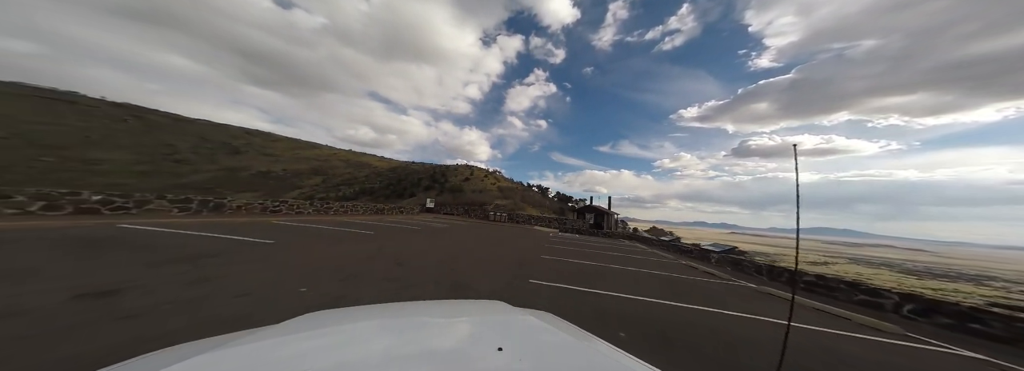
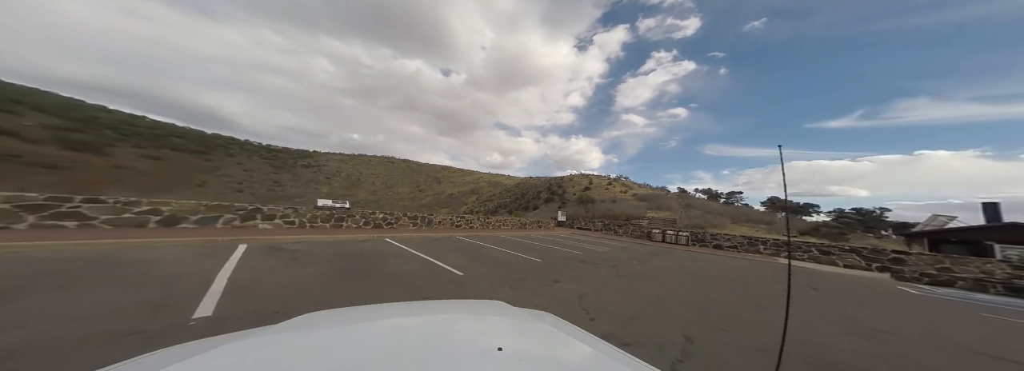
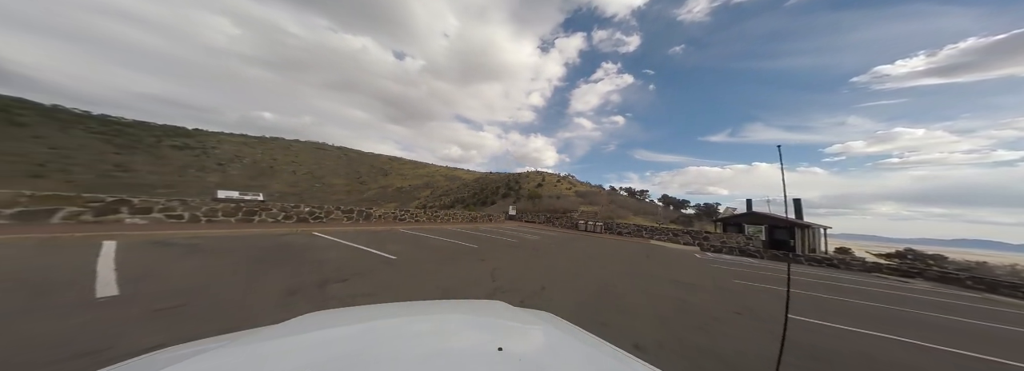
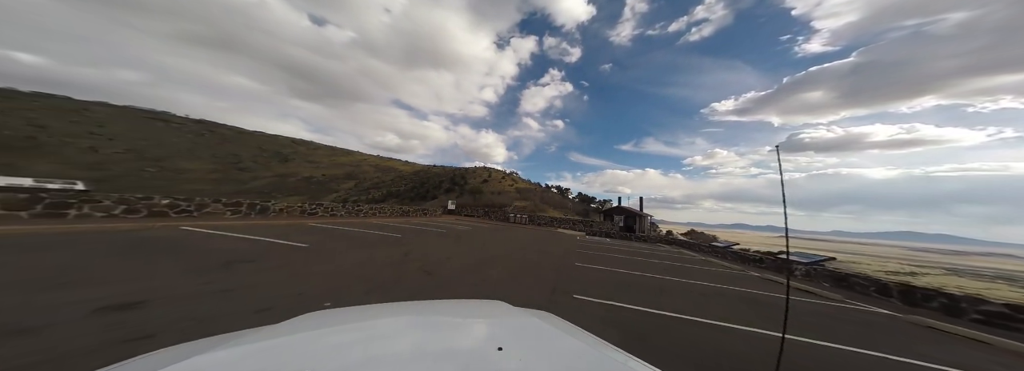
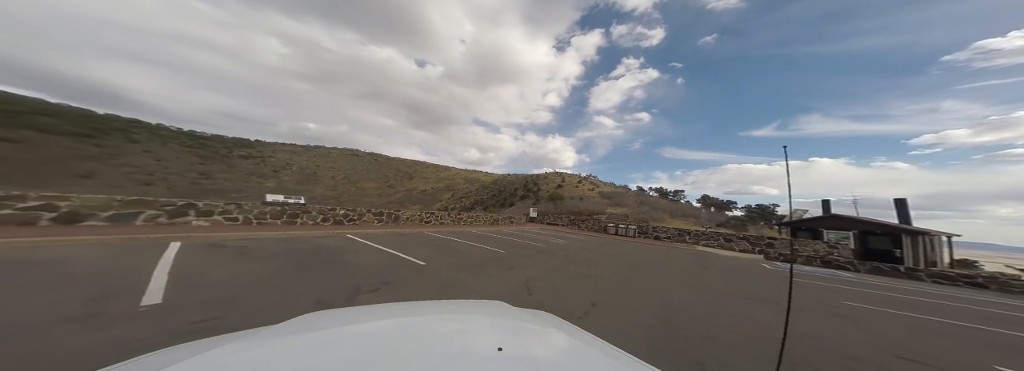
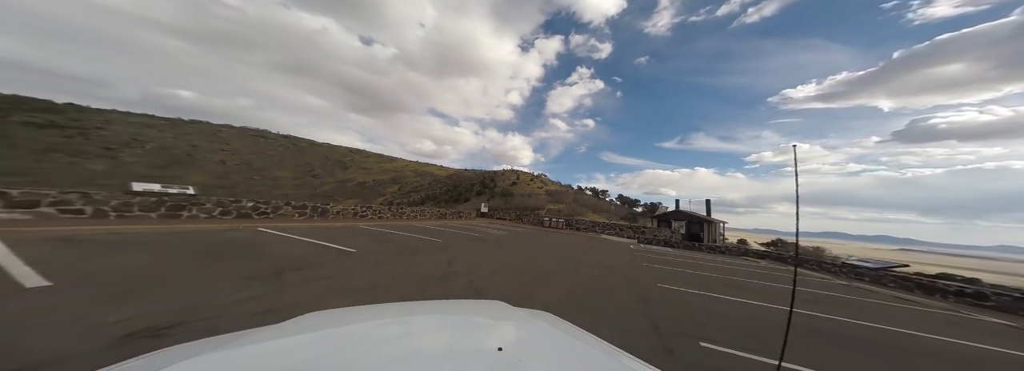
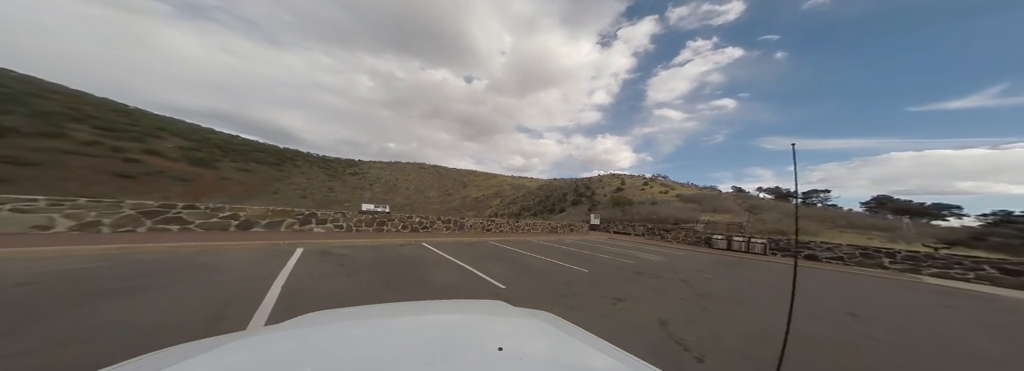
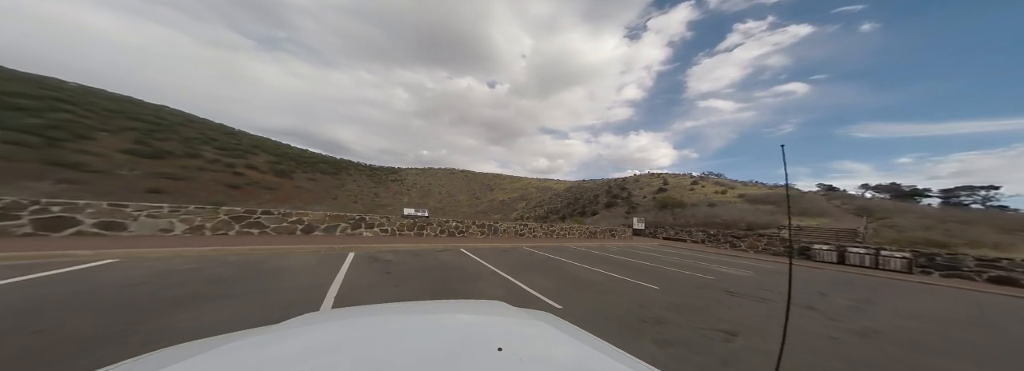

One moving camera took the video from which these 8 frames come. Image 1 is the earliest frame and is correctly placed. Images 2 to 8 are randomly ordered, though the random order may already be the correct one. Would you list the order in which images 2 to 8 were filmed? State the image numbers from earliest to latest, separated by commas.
4, 6, 3, 5, 2, 7, 8
